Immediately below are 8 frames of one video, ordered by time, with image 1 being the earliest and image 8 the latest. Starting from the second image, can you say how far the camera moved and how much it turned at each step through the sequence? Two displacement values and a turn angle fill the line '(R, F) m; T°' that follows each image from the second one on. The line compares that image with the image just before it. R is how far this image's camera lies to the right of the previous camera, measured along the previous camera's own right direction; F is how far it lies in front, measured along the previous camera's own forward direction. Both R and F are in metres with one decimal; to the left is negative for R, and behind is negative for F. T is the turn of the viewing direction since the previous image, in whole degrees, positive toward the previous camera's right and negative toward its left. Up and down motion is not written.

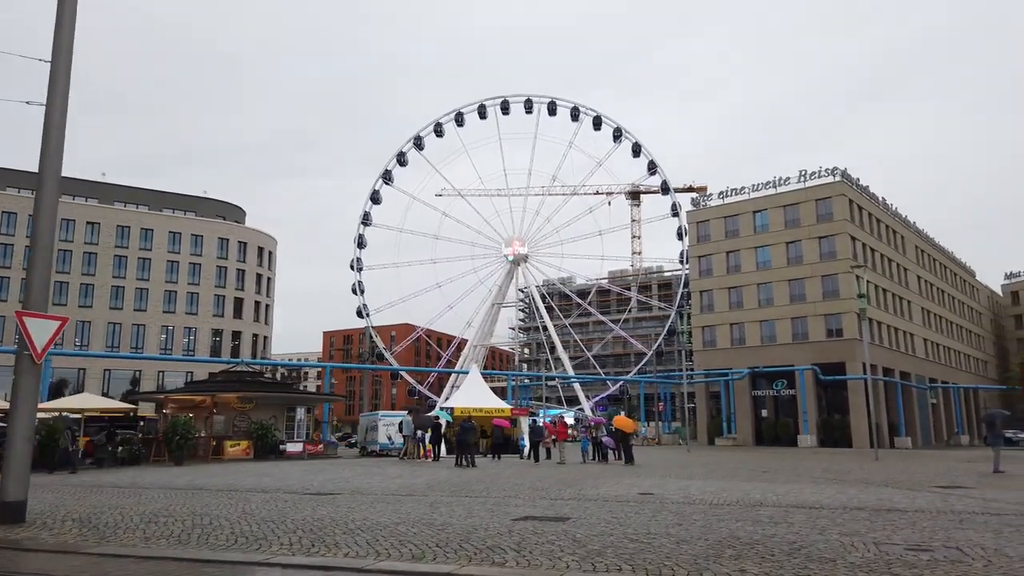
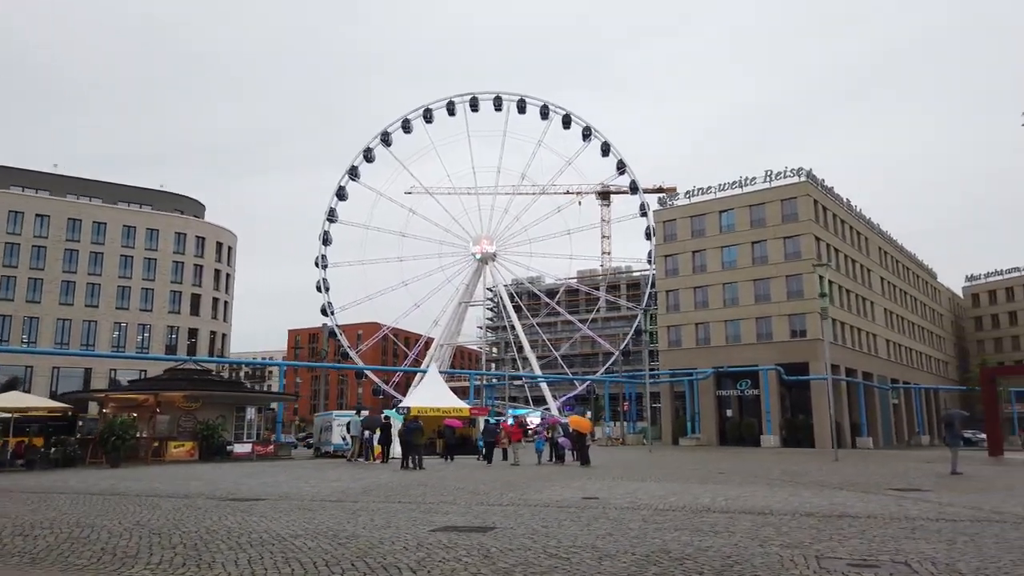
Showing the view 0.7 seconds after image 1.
(+0.6, +0.9) m; +2°
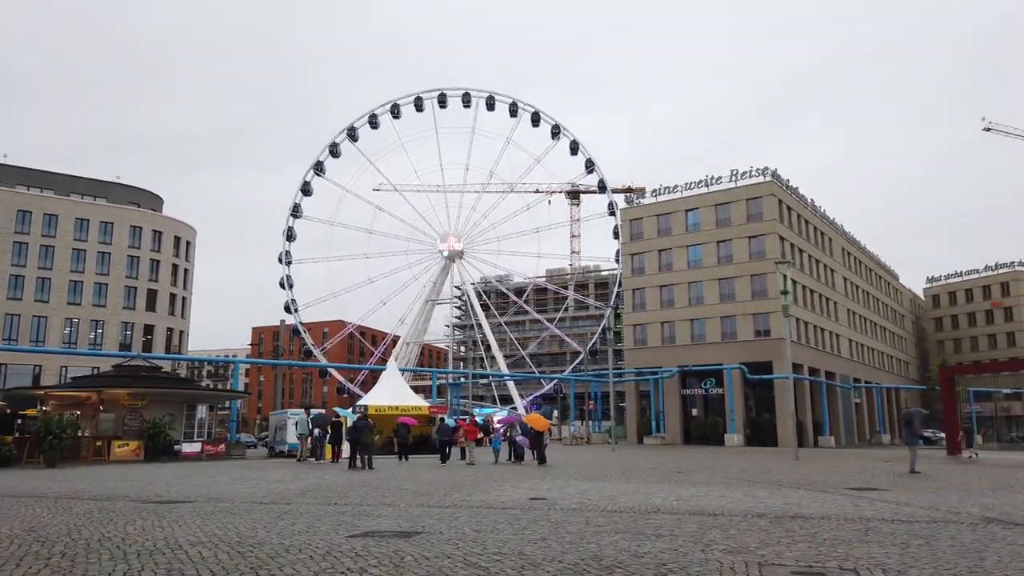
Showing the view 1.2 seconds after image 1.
(+0.5, +0.7) m; +2°
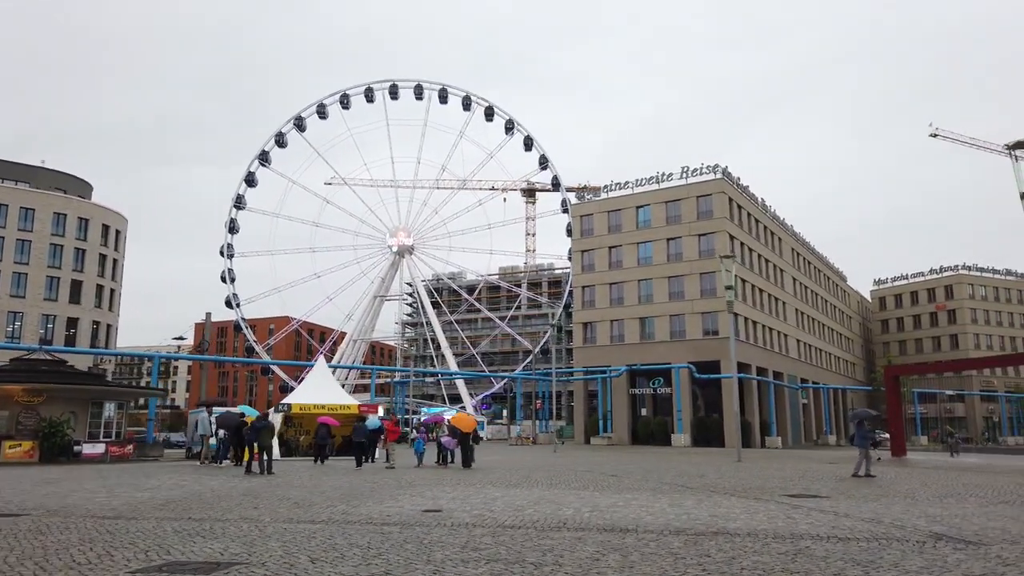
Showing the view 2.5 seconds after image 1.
(+1.0, +1.7) m; +3°
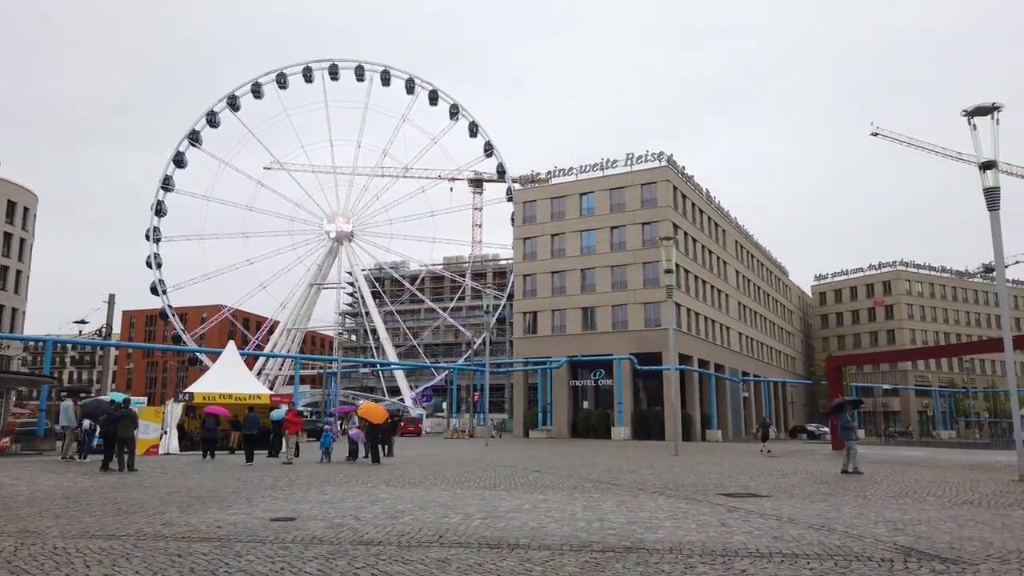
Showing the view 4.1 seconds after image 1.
(+0.9, +2.2) m; +4°
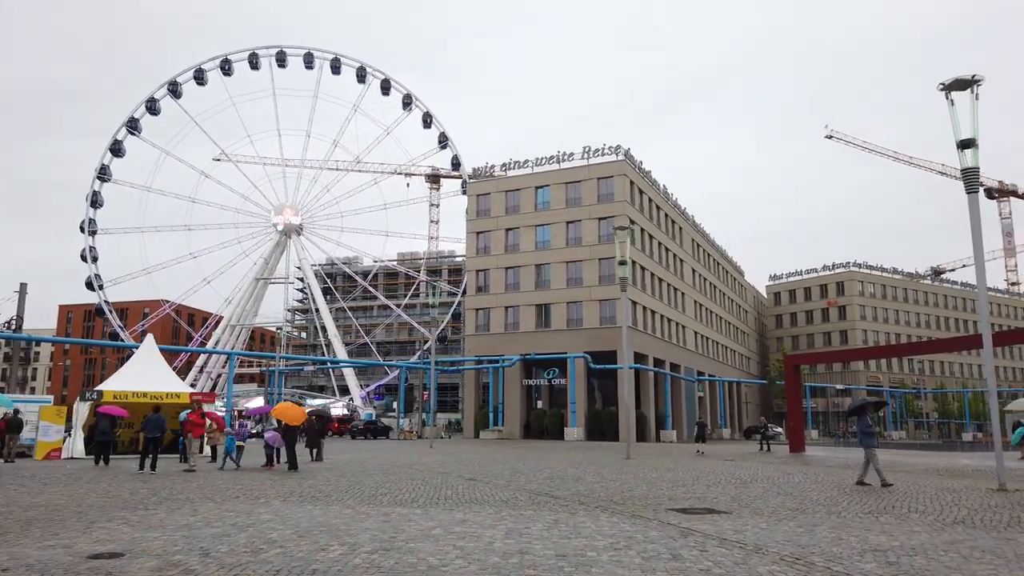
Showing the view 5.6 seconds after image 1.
(+0.6, +2.0) m; +3°
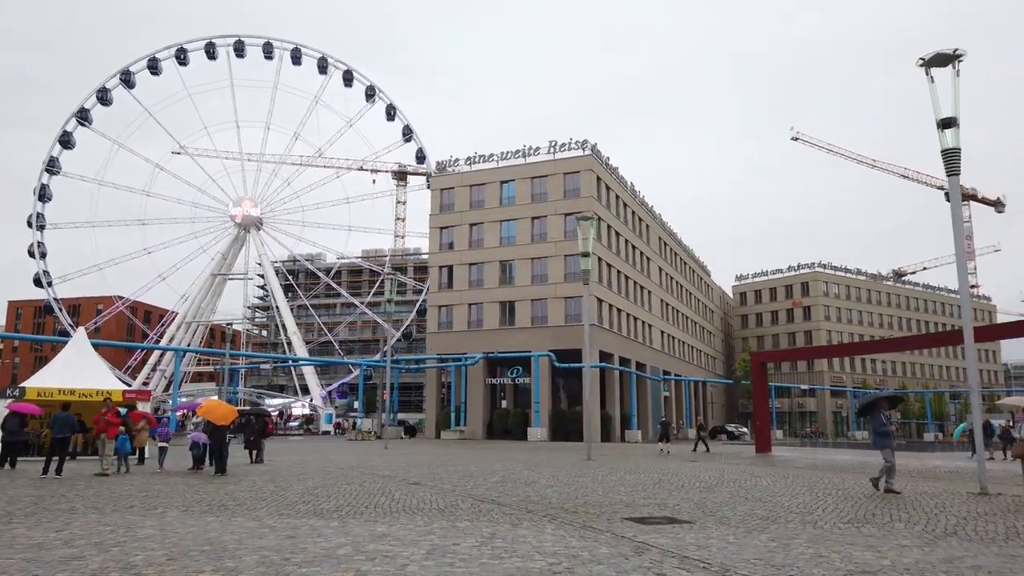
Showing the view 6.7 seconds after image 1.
(+0.4, +1.4) m; +2°
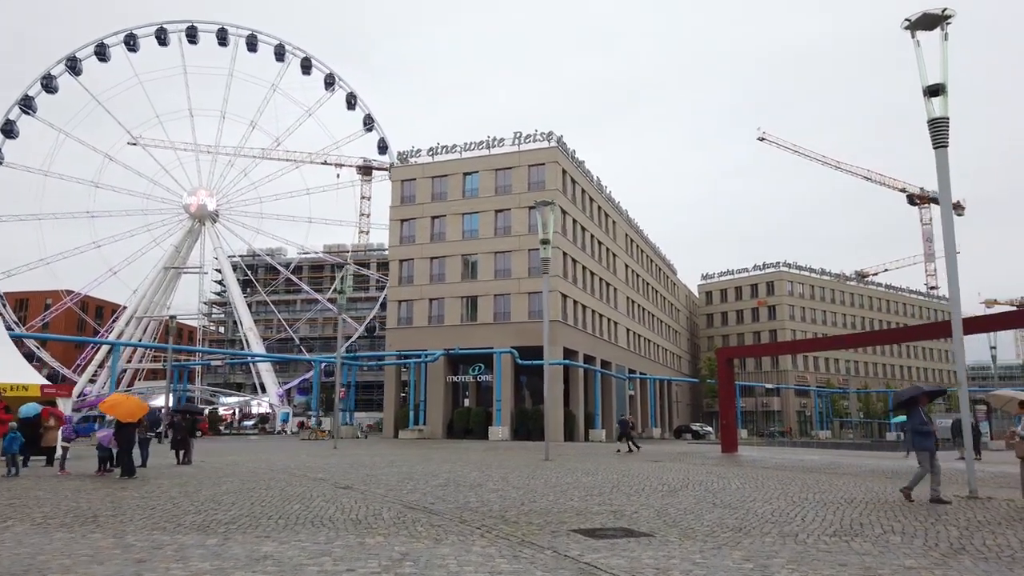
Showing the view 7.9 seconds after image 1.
(+0.4, +1.6) m; +2°
